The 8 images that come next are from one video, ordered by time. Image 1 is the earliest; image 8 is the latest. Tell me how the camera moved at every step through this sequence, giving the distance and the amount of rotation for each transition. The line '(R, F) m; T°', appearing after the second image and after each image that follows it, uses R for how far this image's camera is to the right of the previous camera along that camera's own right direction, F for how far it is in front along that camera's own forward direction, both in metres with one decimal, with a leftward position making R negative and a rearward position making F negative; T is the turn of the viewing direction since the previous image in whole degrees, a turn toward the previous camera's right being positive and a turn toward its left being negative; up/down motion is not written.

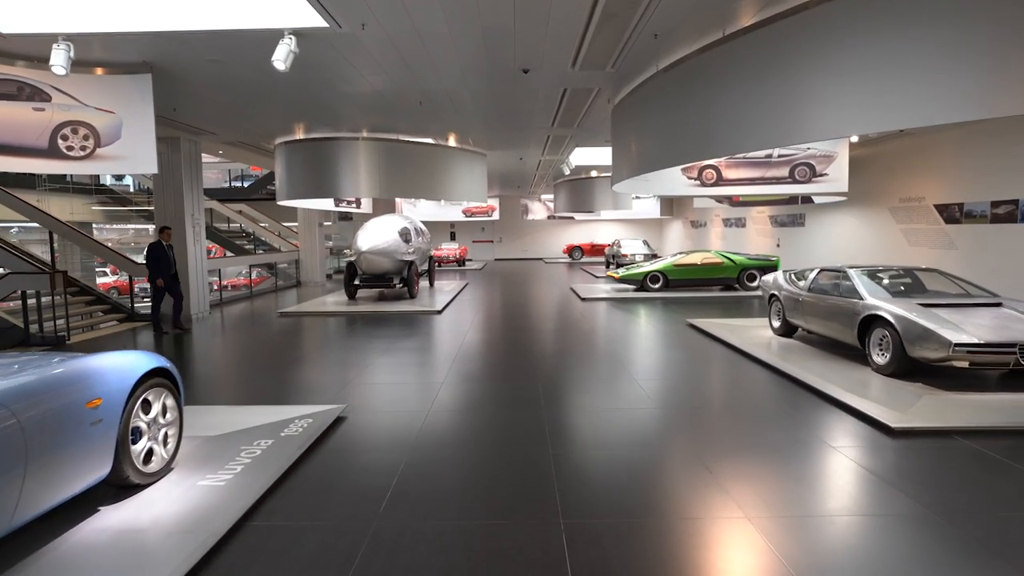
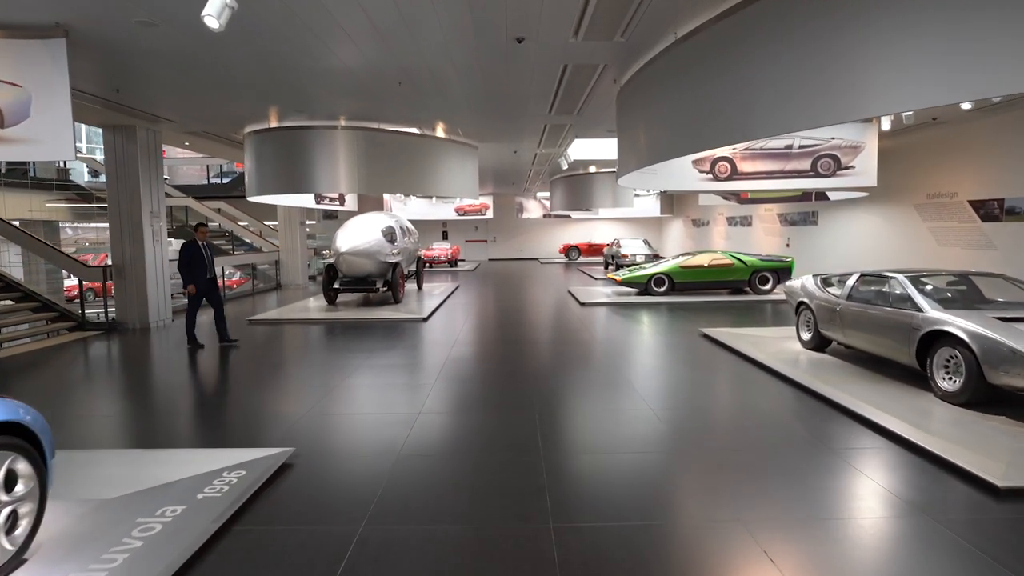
(0.0, +0.9) m; 0°
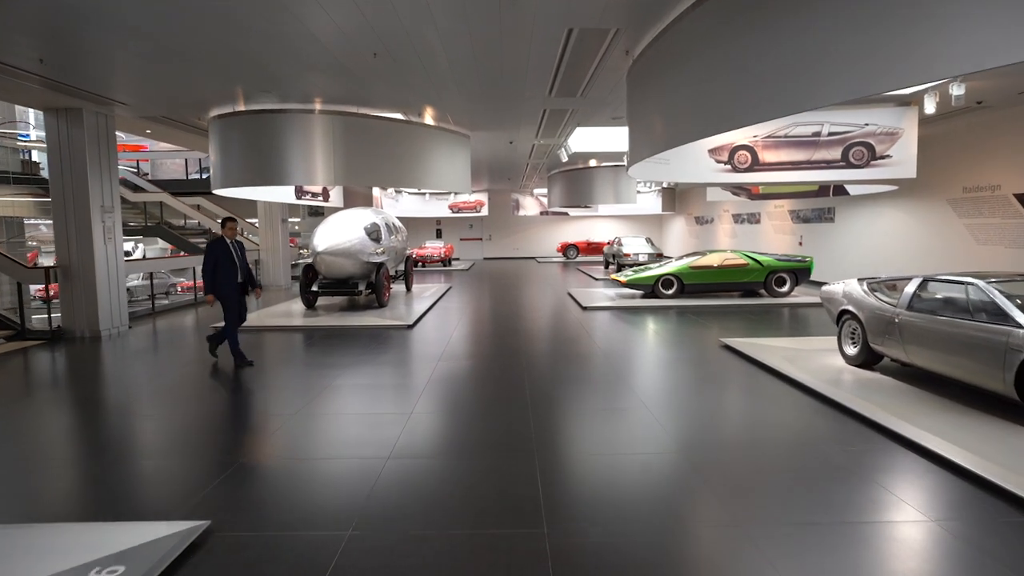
(0.0, +0.9) m; 0°
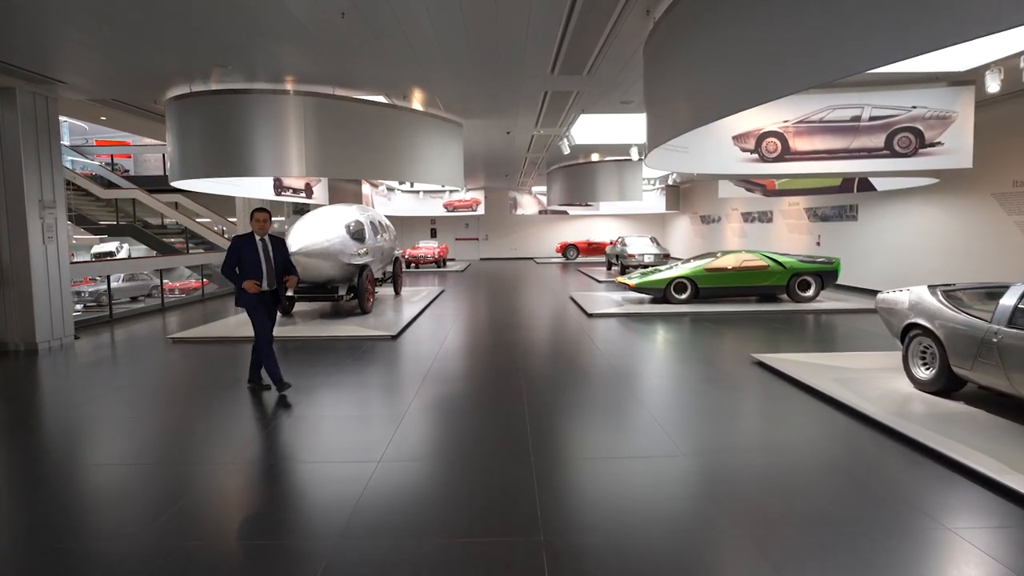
(0.0, +0.9) m; 0°
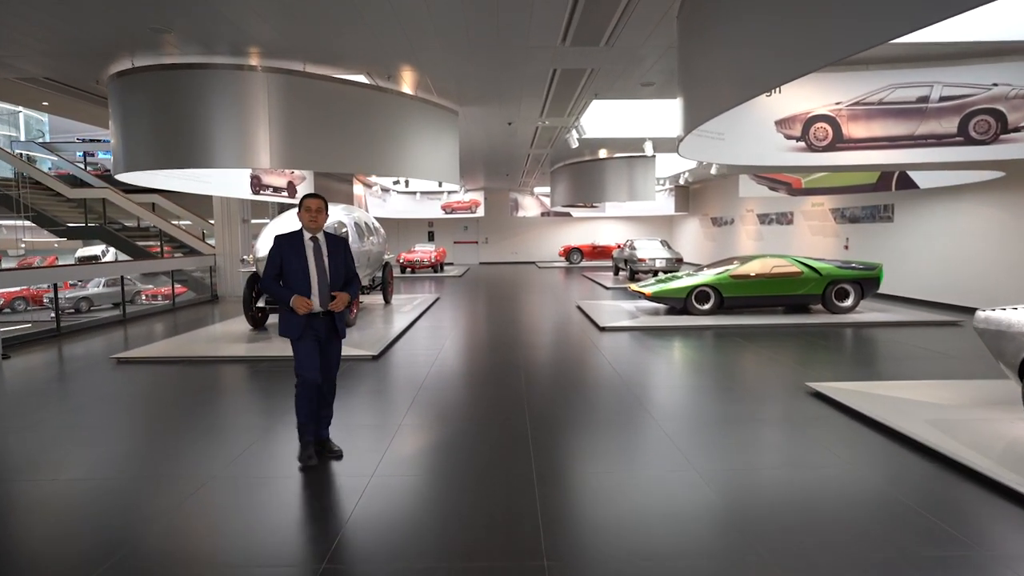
(0.0, +1.0) m; 0°
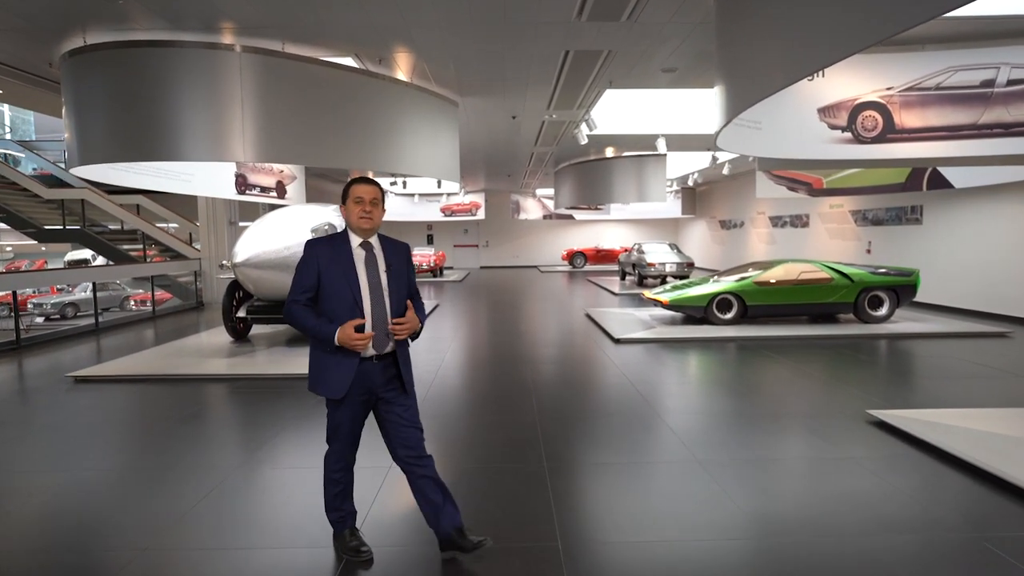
(-0.1, +0.7) m; 0°
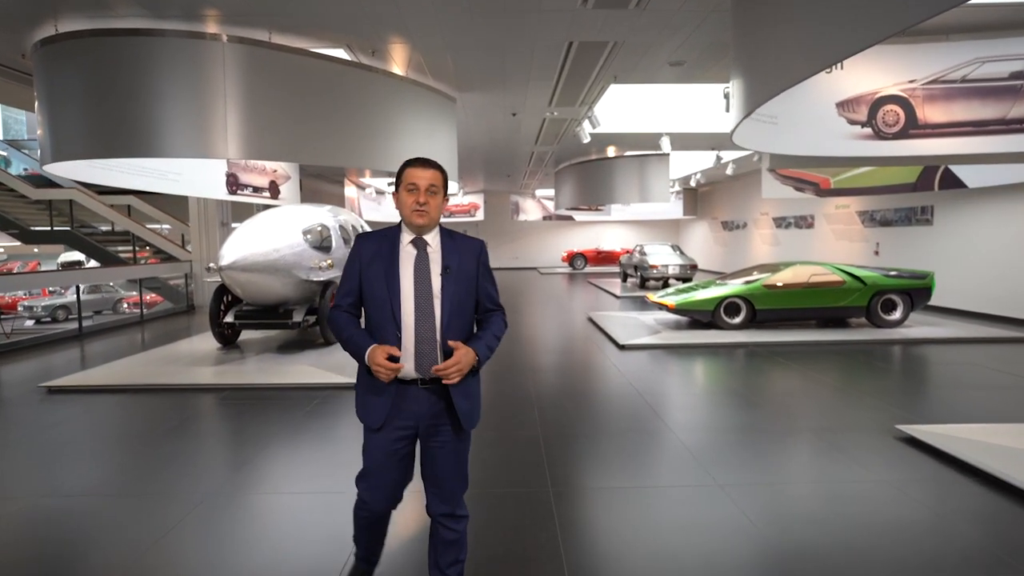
(0.0, +0.3) m; 0°
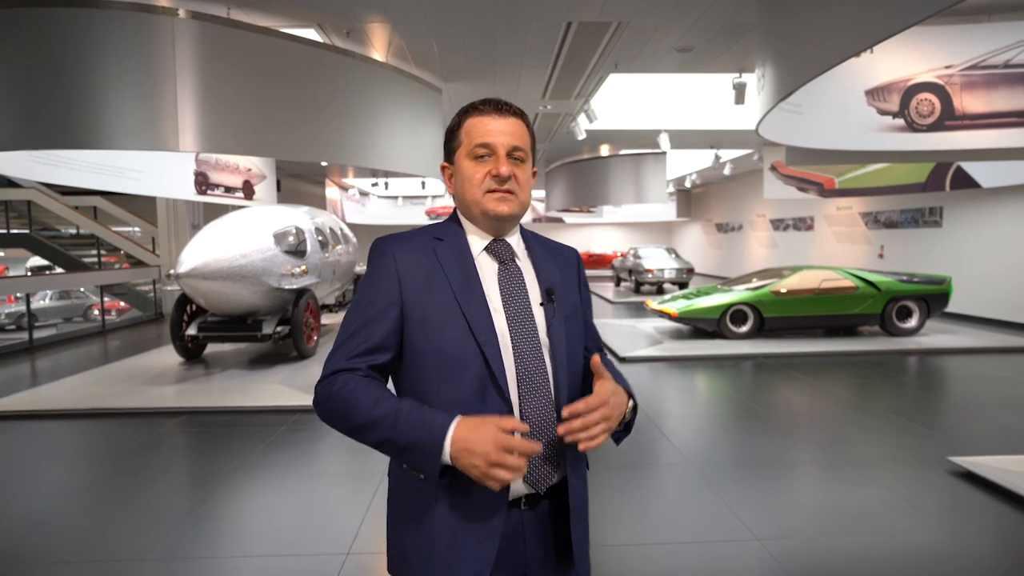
(0.0, +0.5) m; +1°
